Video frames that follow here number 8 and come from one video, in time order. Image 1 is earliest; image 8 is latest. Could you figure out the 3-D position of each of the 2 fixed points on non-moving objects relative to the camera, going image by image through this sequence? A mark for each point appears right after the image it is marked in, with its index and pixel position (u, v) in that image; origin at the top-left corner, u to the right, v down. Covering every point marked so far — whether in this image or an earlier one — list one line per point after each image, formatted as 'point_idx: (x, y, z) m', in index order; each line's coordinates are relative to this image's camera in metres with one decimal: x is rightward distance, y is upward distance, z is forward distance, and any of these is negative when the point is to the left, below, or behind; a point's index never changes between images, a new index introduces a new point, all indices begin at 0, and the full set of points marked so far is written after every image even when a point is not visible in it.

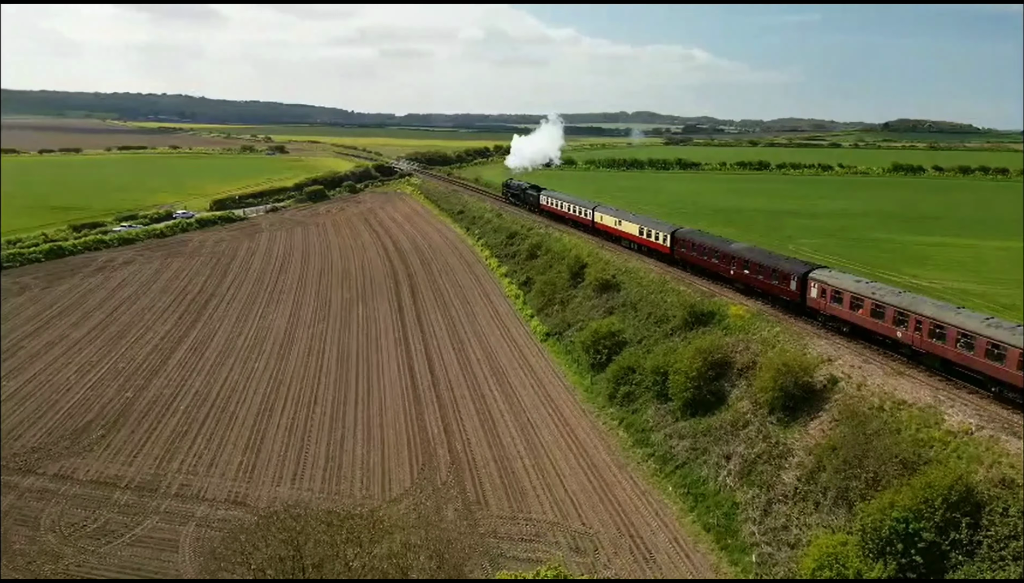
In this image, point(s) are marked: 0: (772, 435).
0: (+7.0, -3.9, +19.2) m
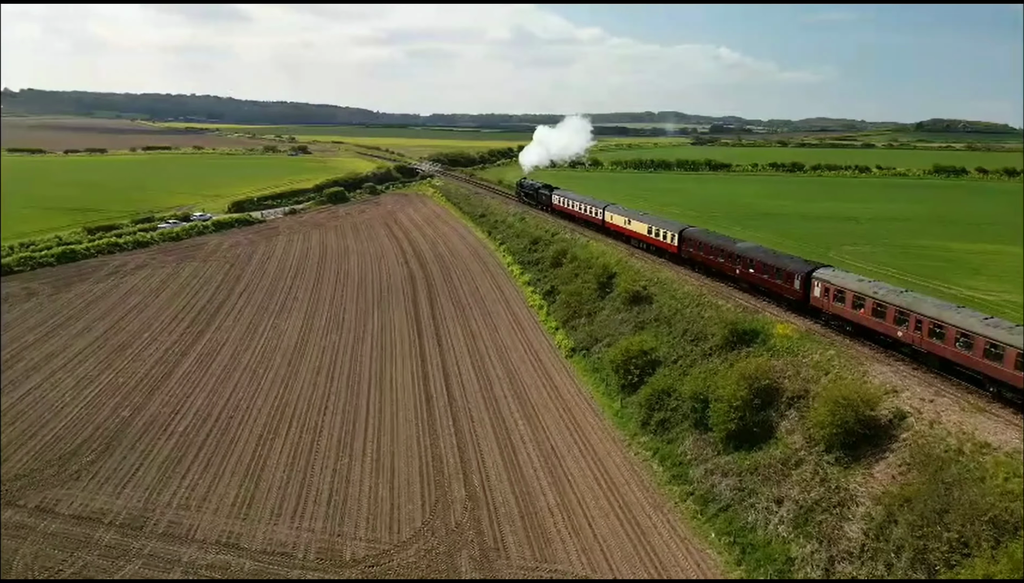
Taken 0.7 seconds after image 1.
0: (+7.5, -4.4, +16.9) m
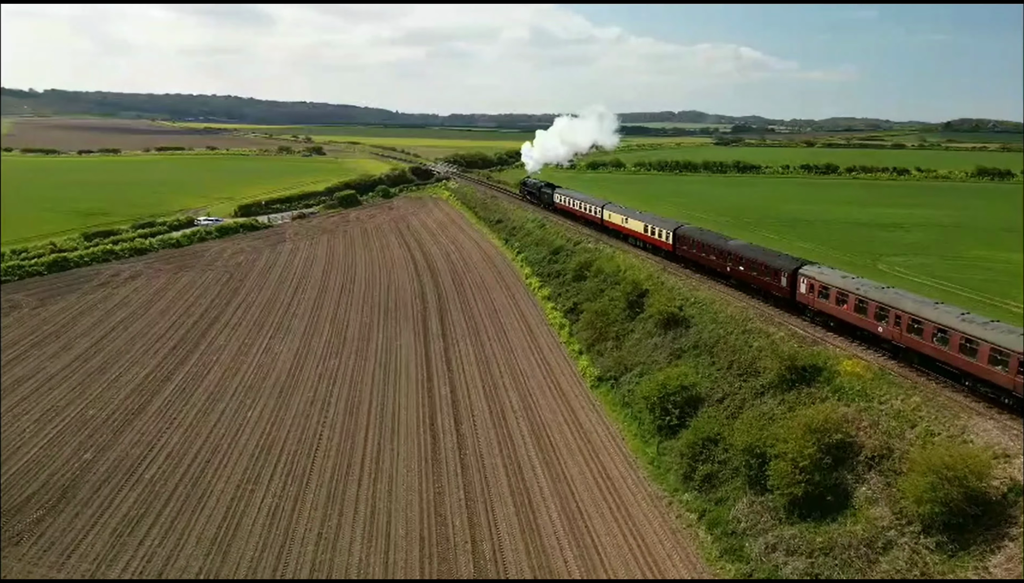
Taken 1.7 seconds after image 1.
0: (+7.8, -5.2, +13.4) m
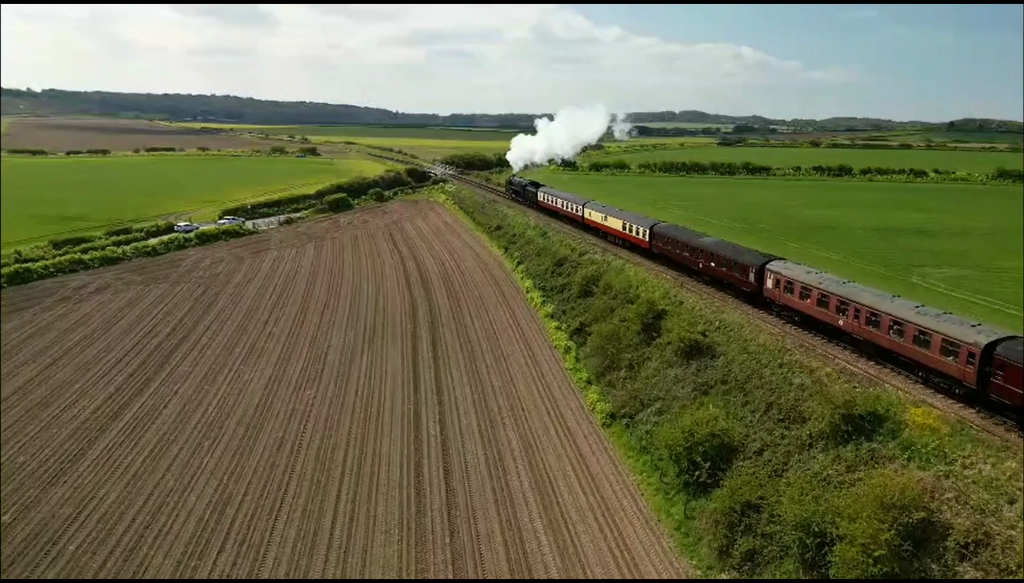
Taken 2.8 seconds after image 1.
0: (+7.8, -6.0, +10.0) m
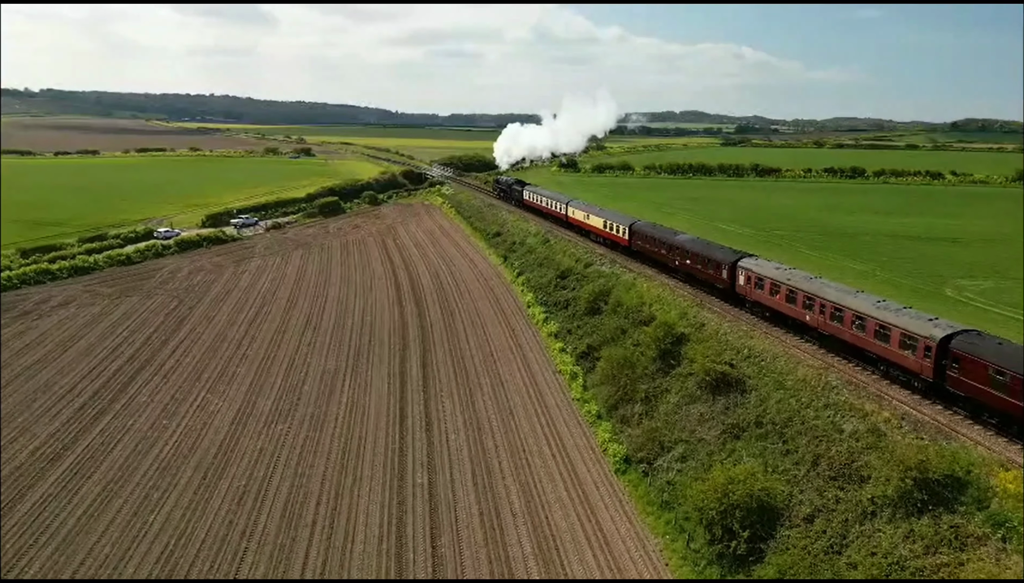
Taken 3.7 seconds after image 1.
0: (+7.8, -6.7, +7.0) m
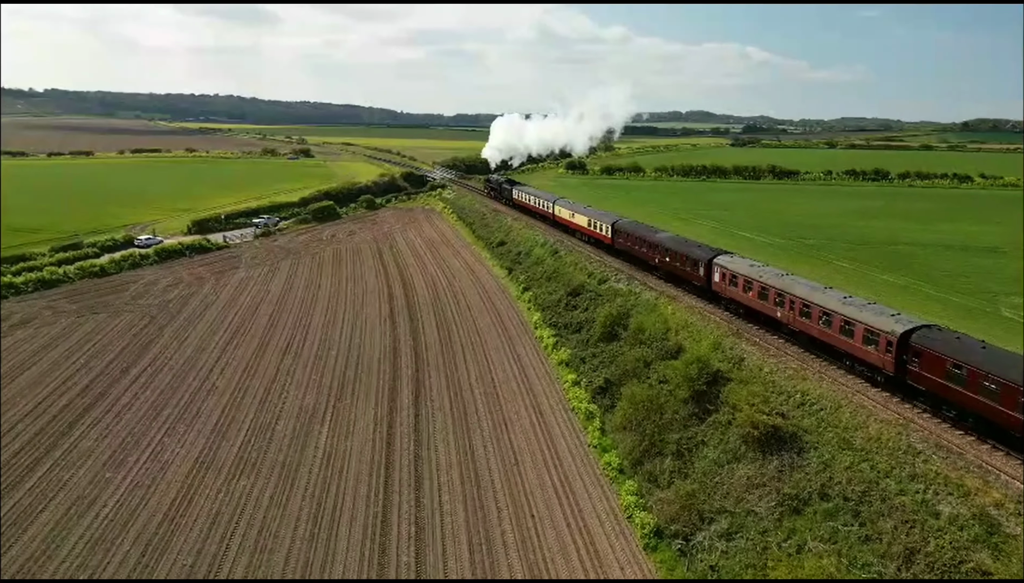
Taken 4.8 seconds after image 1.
0: (+7.8, -7.5, +3.4) m
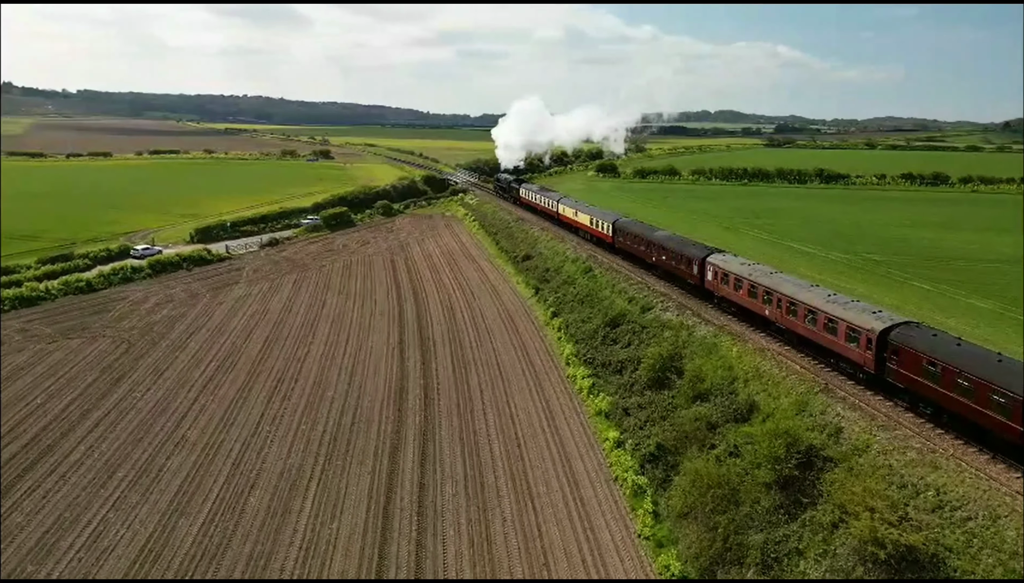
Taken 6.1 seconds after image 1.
0: (+7.9, -8.6, -1.3) m
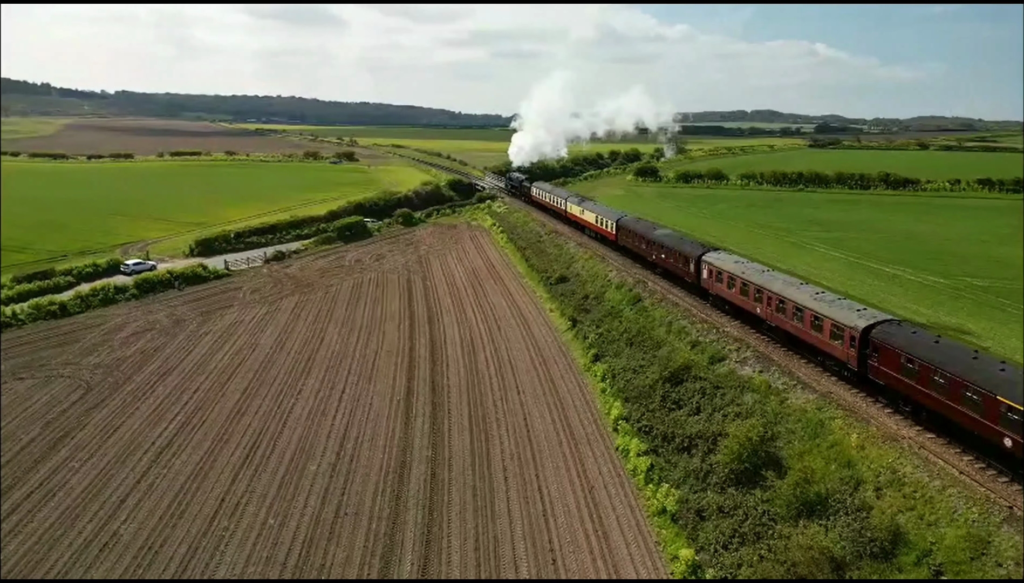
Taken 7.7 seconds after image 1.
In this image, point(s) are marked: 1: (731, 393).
0: (+7.6, -10.0, -7.0) m
1: (+5.6, -2.6, +18.4) m
